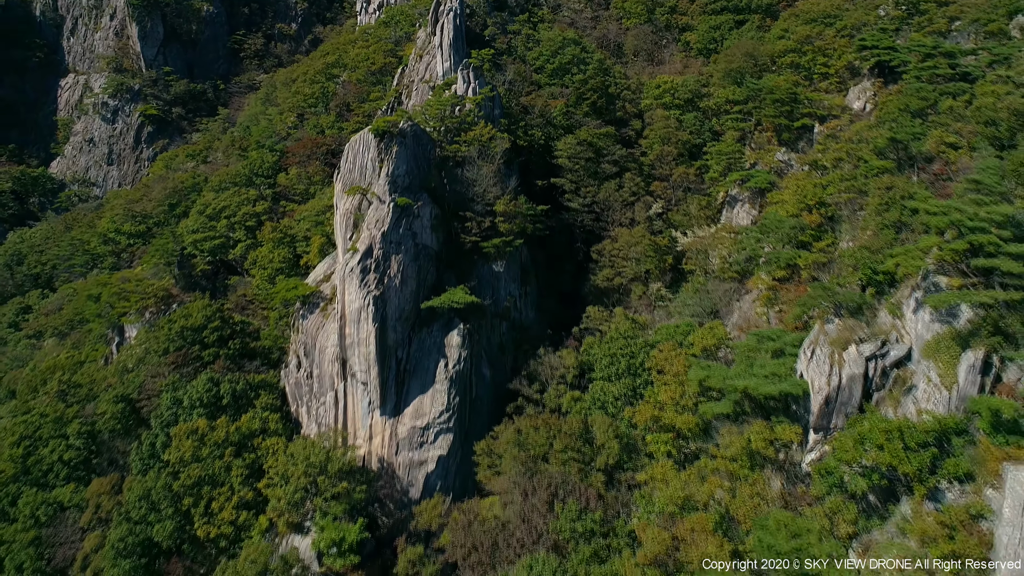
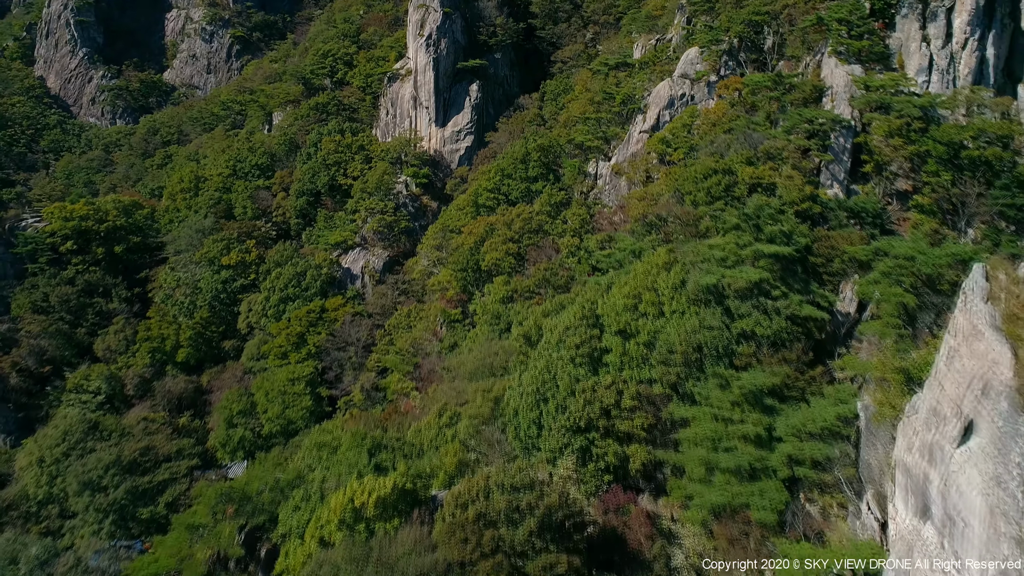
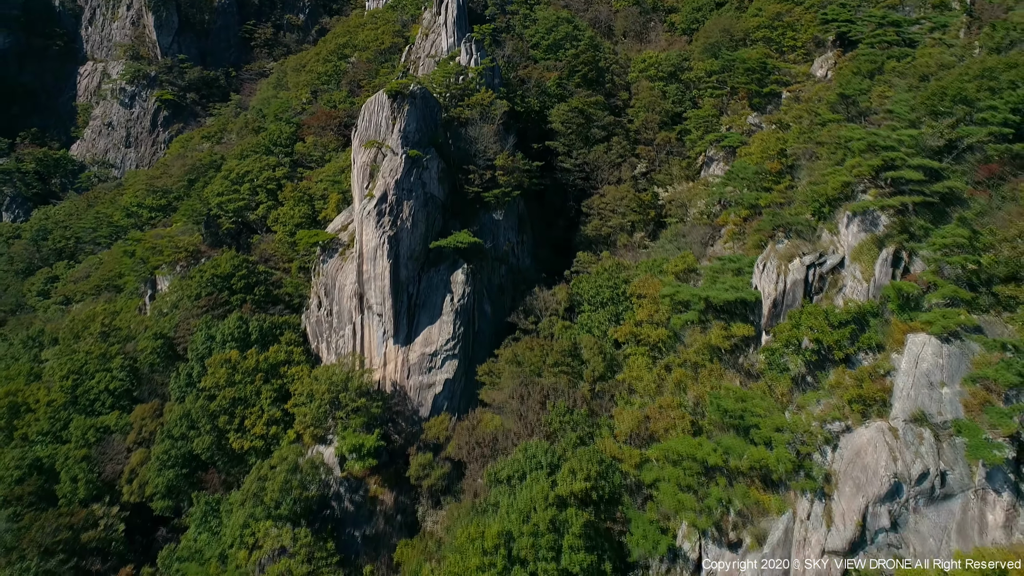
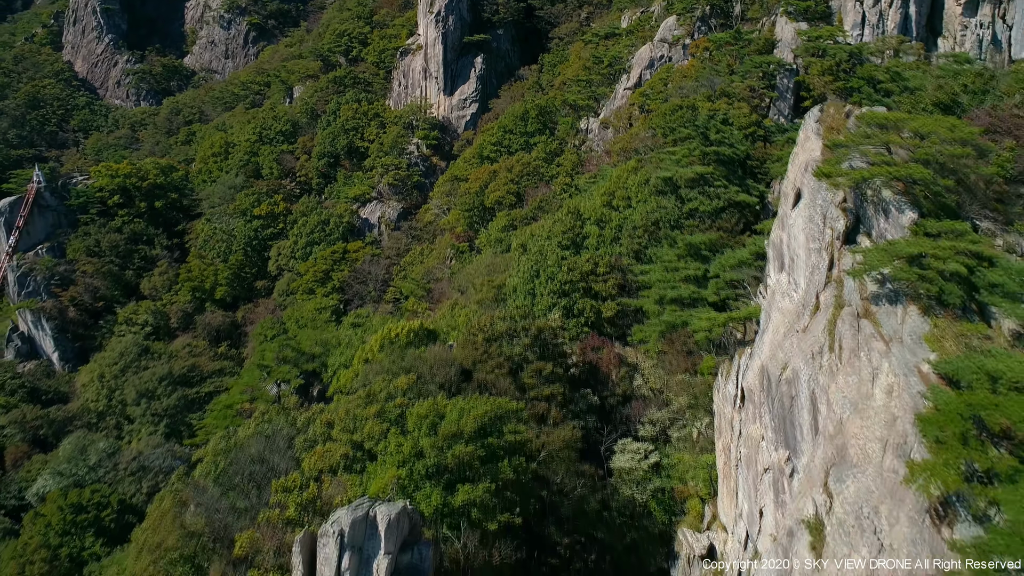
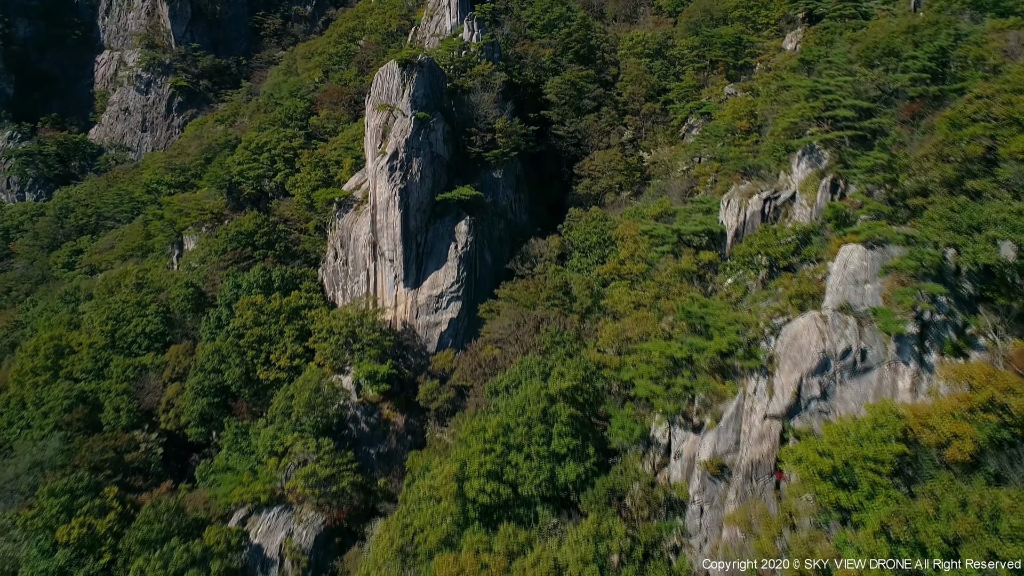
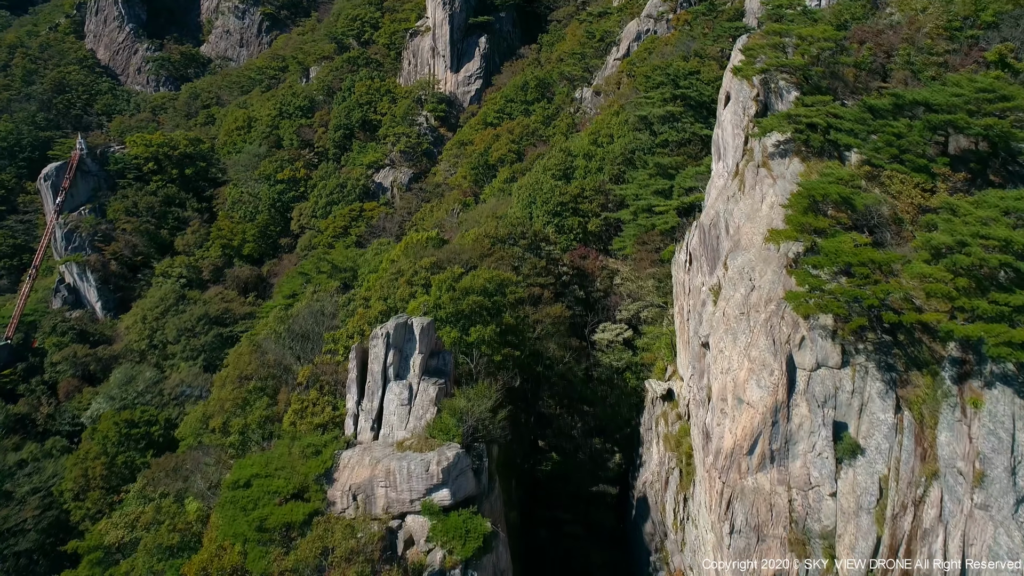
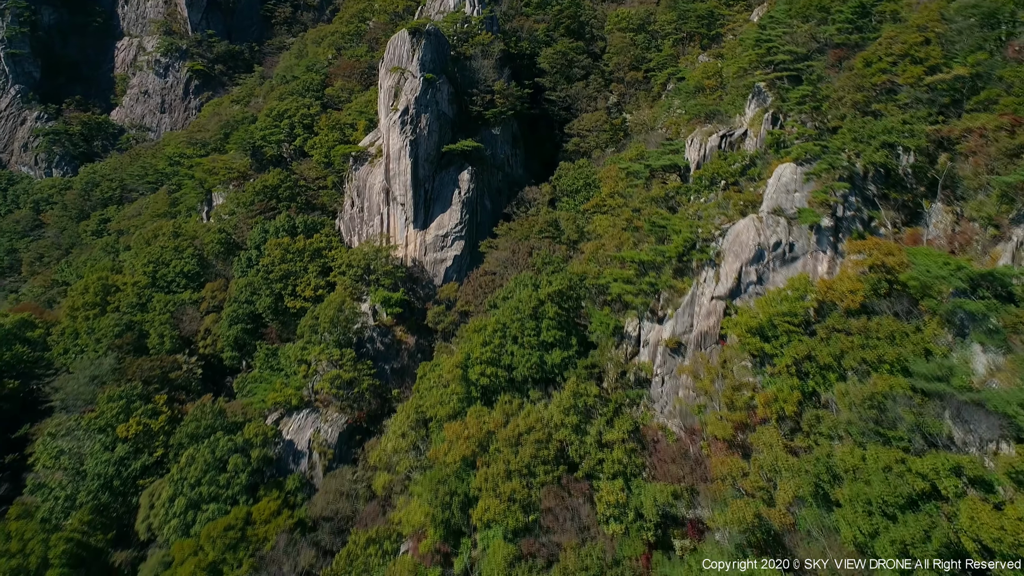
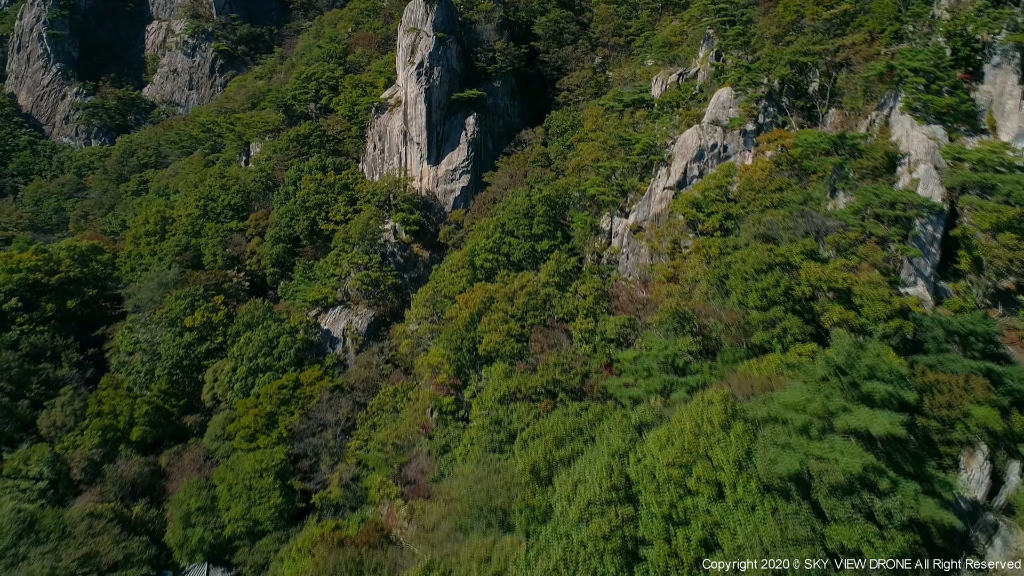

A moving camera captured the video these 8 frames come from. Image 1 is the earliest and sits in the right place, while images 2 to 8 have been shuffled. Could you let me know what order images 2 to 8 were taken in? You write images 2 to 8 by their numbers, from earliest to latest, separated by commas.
3, 5, 7, 8, 2, 4, 6
